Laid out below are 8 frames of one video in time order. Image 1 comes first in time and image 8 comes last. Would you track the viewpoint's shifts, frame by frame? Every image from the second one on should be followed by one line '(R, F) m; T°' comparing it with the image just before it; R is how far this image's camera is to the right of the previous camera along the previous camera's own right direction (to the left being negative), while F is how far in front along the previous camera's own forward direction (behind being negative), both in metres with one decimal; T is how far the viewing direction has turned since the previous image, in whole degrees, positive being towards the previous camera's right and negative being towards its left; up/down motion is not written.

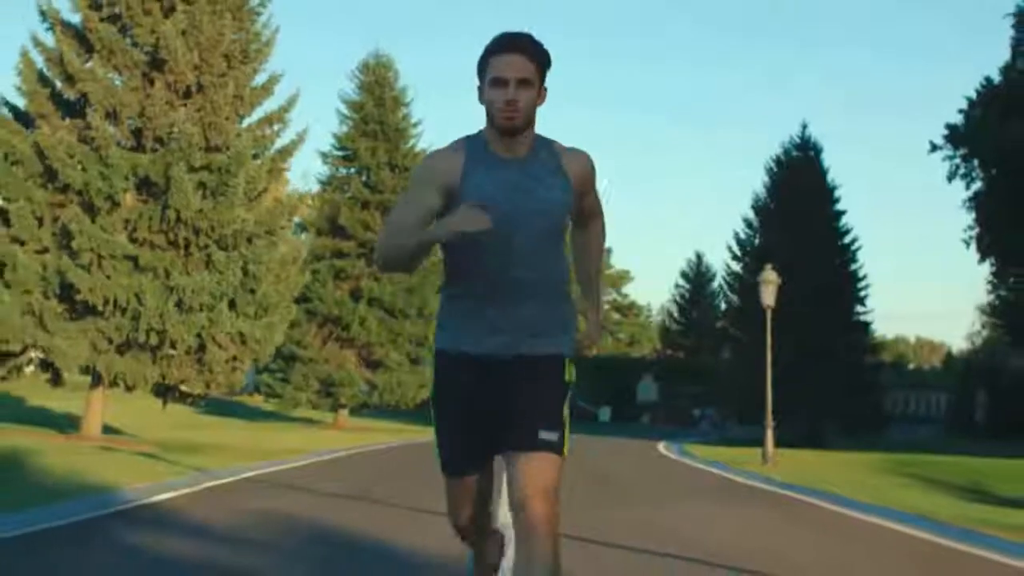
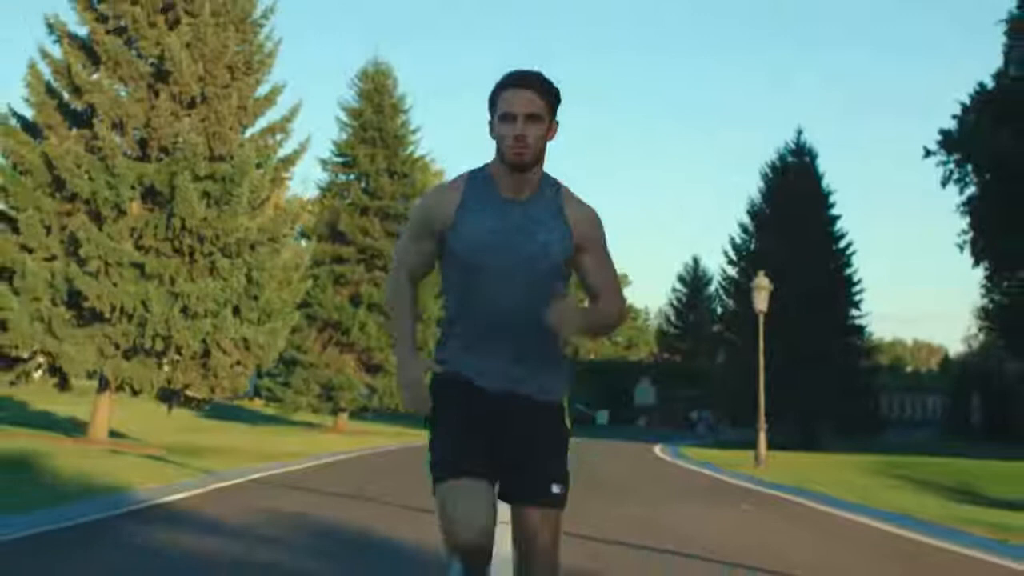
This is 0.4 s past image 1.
(0.0, -0.6) m; 0°
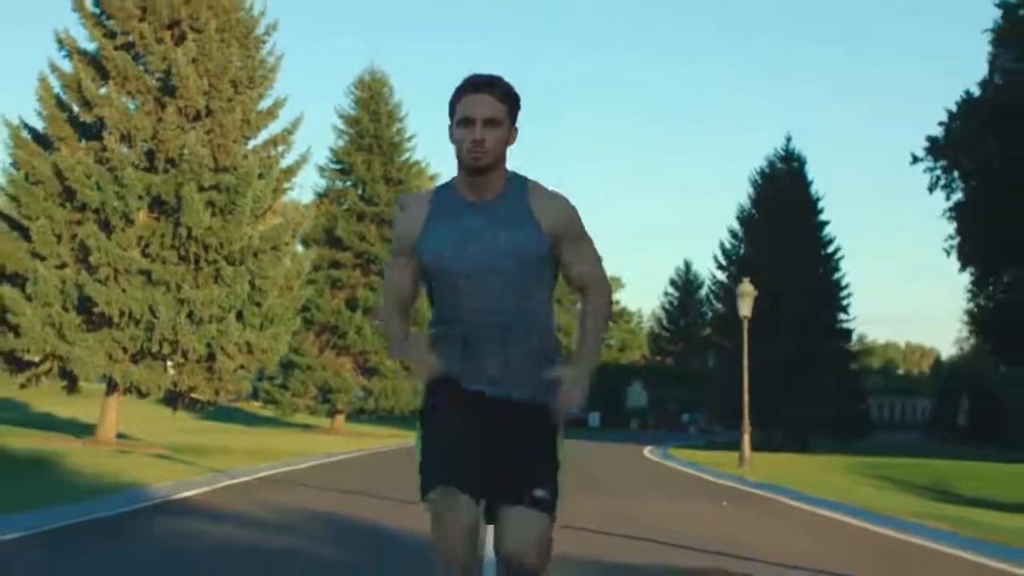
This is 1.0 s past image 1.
(0.0, -1.1) m; 0°
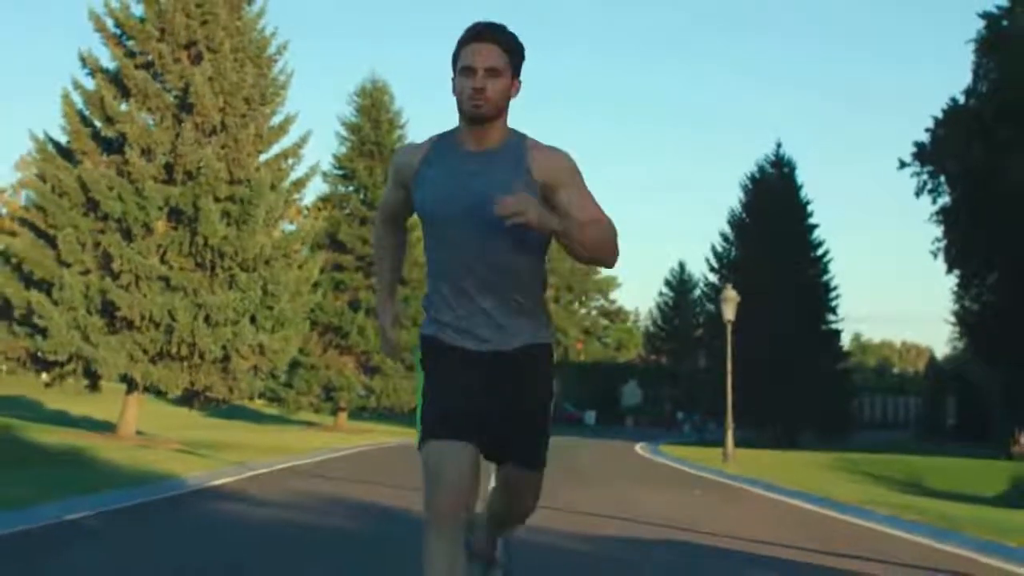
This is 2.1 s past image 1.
(0.0, -1.9) m; 0°
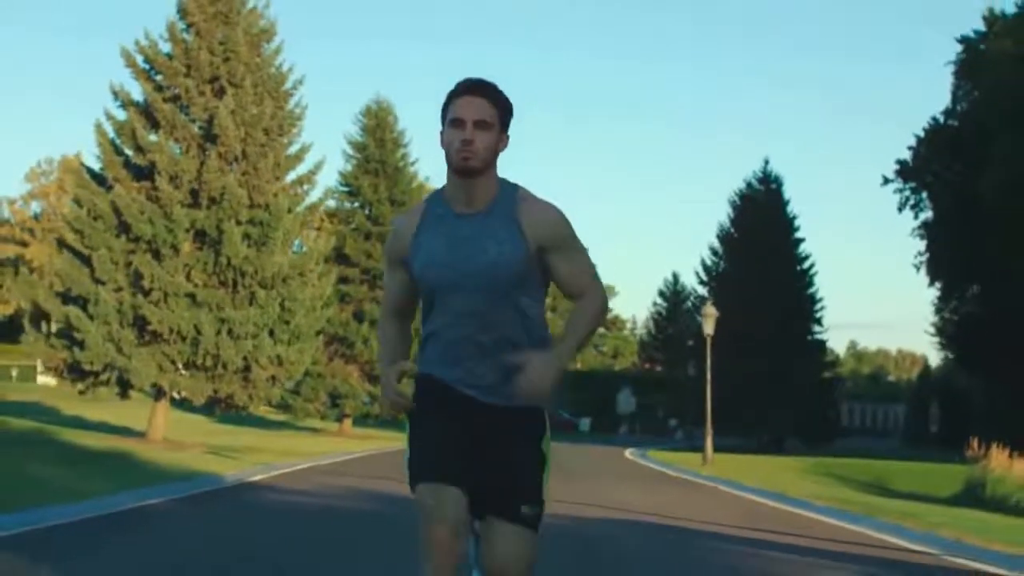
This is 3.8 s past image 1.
(0.0, -2.8) m; 0°
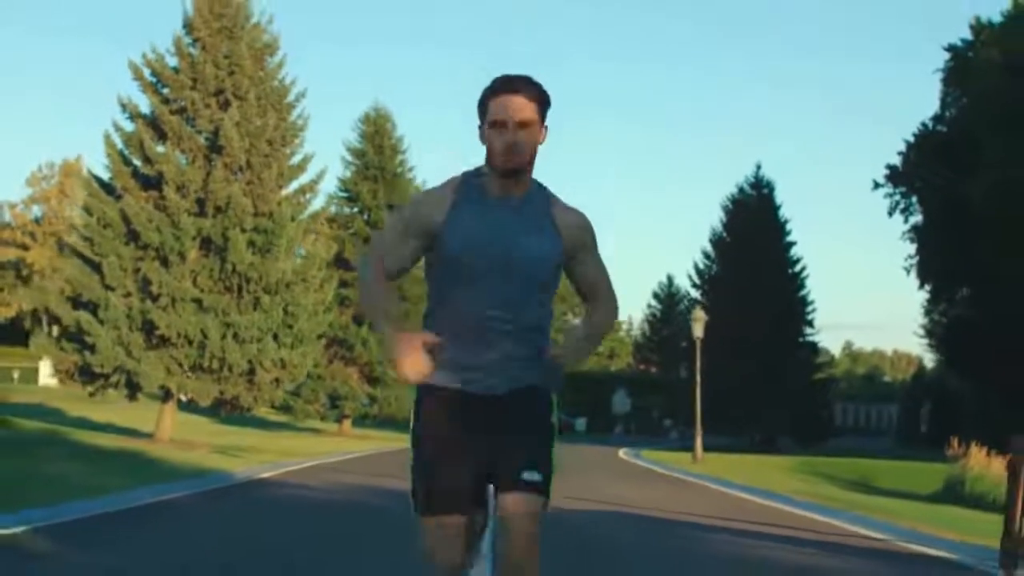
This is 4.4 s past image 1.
(0.0, -1.2) m; 0°
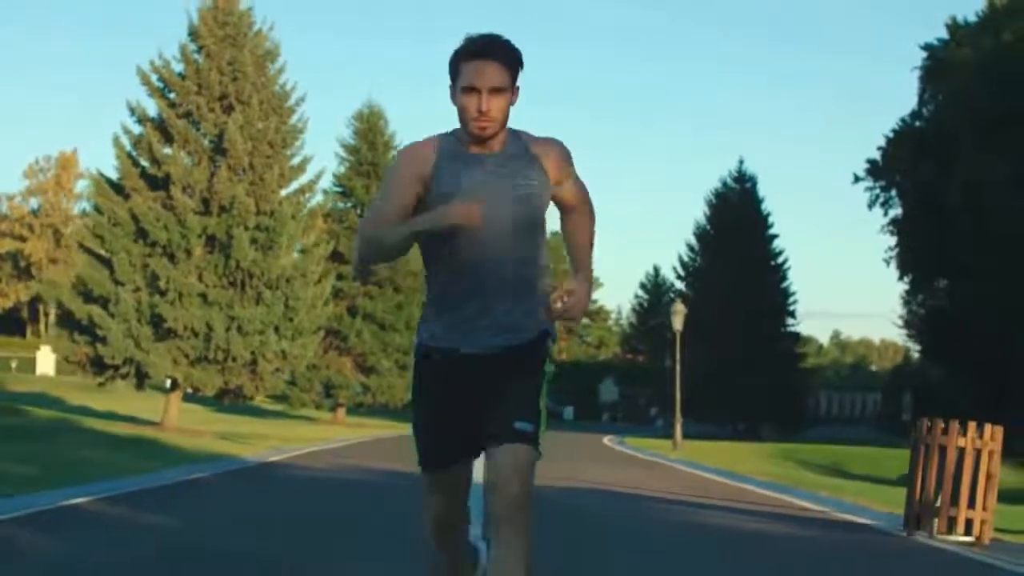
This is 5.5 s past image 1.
(0.0, -1.9) m; 0°
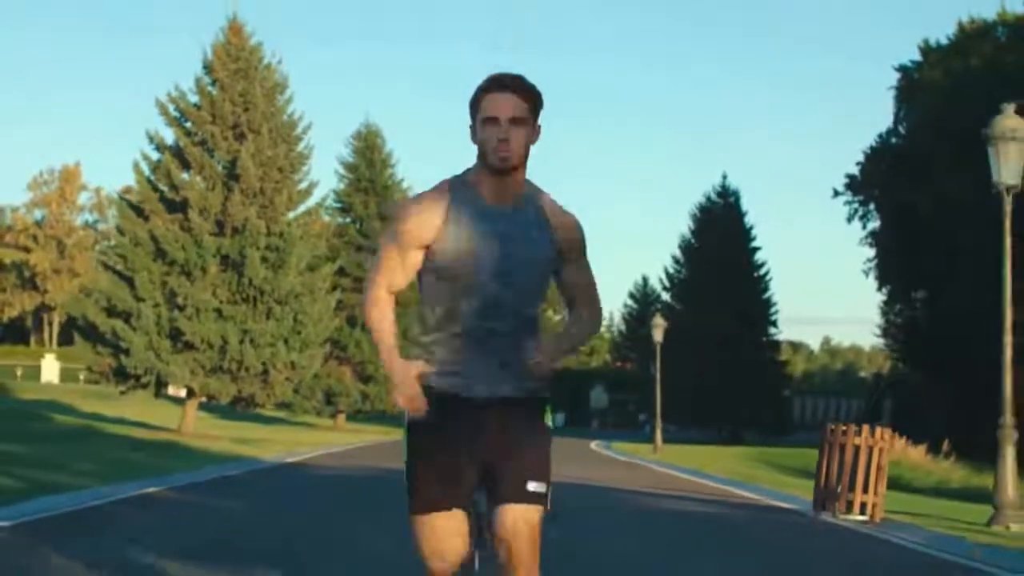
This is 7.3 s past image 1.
(0.0, -3.0) m; 0°
